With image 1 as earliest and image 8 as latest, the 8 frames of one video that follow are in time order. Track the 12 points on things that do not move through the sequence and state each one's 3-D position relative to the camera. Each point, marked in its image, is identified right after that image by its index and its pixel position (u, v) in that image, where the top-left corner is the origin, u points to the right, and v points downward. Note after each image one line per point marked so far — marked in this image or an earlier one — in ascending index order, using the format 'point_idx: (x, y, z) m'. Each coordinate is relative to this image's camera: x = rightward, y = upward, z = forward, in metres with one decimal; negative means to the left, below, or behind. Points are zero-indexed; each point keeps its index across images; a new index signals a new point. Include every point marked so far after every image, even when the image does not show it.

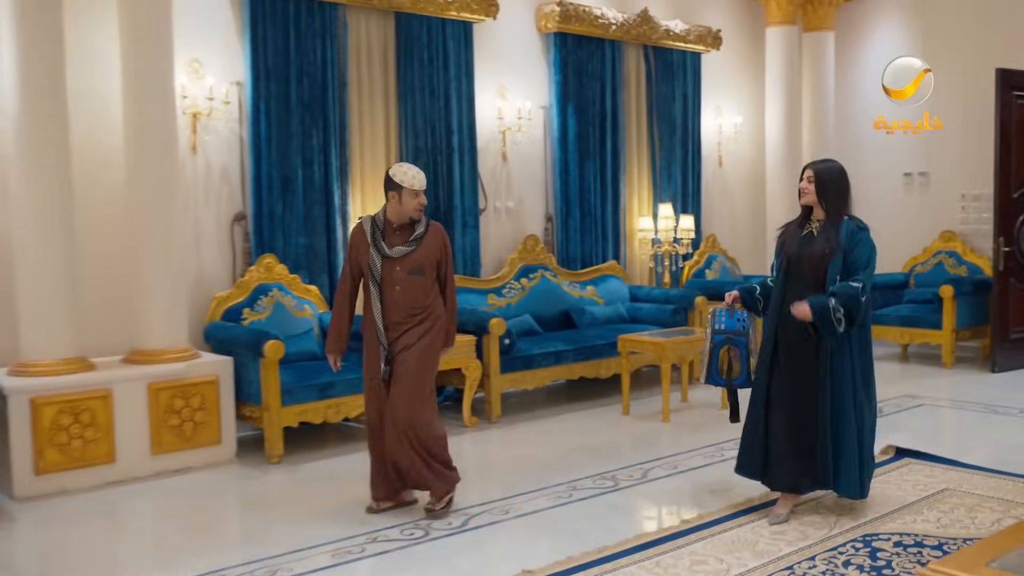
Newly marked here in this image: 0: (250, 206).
0: (-1.6, +0.5, +6.1) m
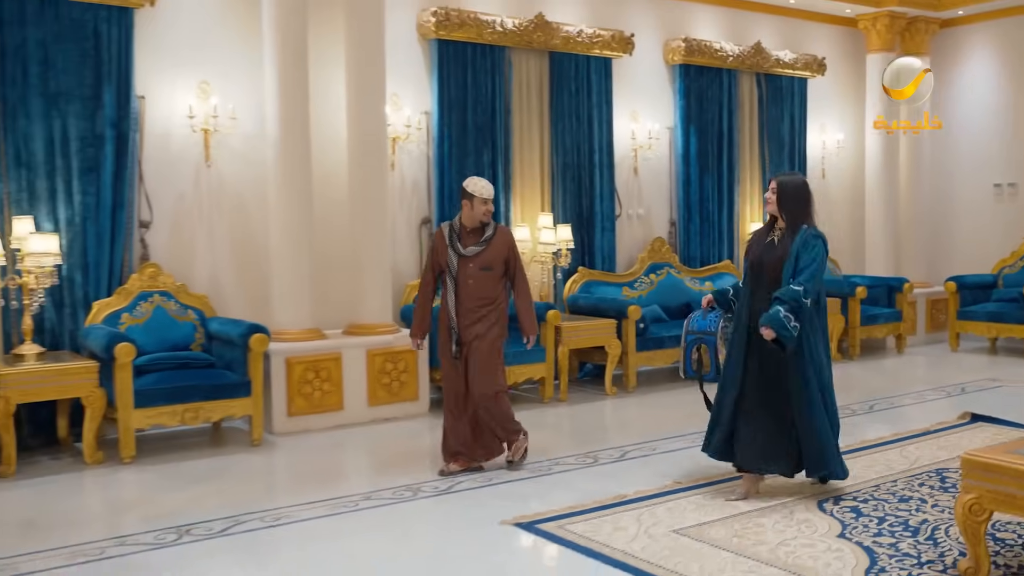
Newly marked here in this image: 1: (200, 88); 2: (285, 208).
0: (-0.6, +0.6, +7.6) m
1: (-2.1, +1.3, +6.6) m
2: (-1.5, +0.5, +6.6) m
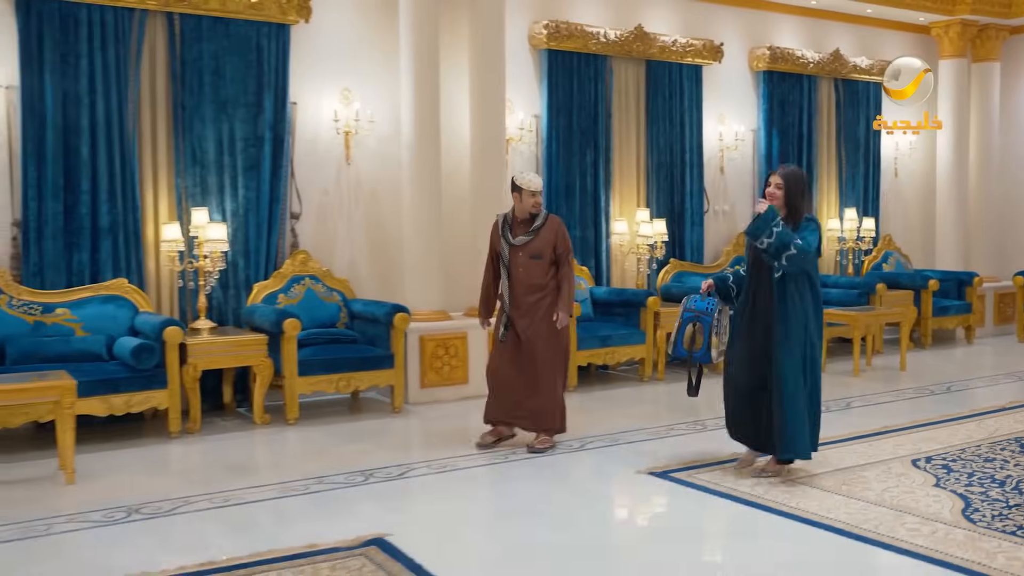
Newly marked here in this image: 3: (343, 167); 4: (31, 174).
0: (+0.3, +0.7, +8.3) m
1: (-1.3, +1.4, +7.4) m
2: (-0.7, +0.6, +7.3) m
3: (-1.3, +0.9, +7.4) m
4: (-3.0, +0.7, +6.2) m
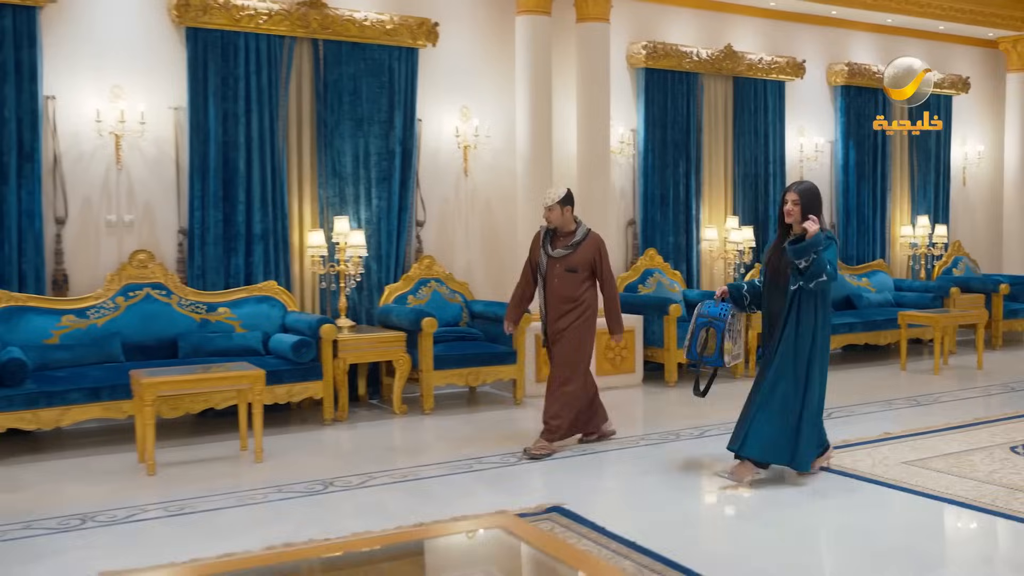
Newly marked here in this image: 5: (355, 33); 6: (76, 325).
0: (+1.1, +0.7, +8.9) m
1: (-0.4, +1.4, +8.0) m
2: (+0.2, +0.6, +7.9) m
3: (-0.4, +0.9, +8.1) m
4: (-2.2, +0.7, +6.9) m
5: (-1.1, +1.9, +7.4) m
6: (-2.8, -0.2, +6.4) m
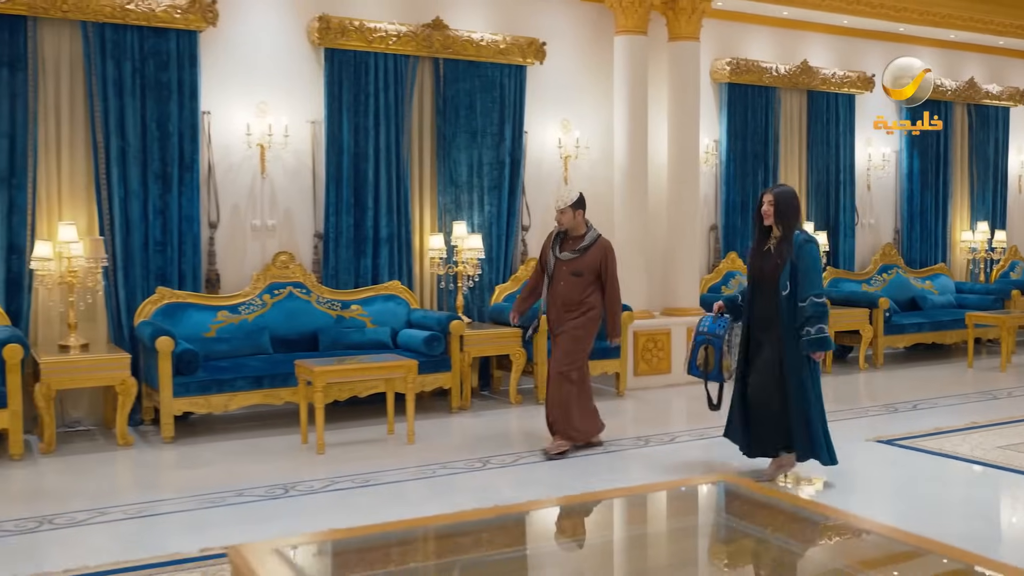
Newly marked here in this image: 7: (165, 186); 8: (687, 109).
0: (+2.0, +0.6, +9.5) m
1: (+0.4, +1.4, +8.6) m
2: (+1.0, +0.6, +8.5) m
3: (+0.4, +0.9, +8.7) m
4: (-1.3, +0.7, +7.5) m
5: (-0.3, +1.9, +8.0) m
6: (-2.0, -0.2, +7.1) m
7: (-2.4, +0.7, +7.0) m
8: (+1.5, +1.6, +8.7) m
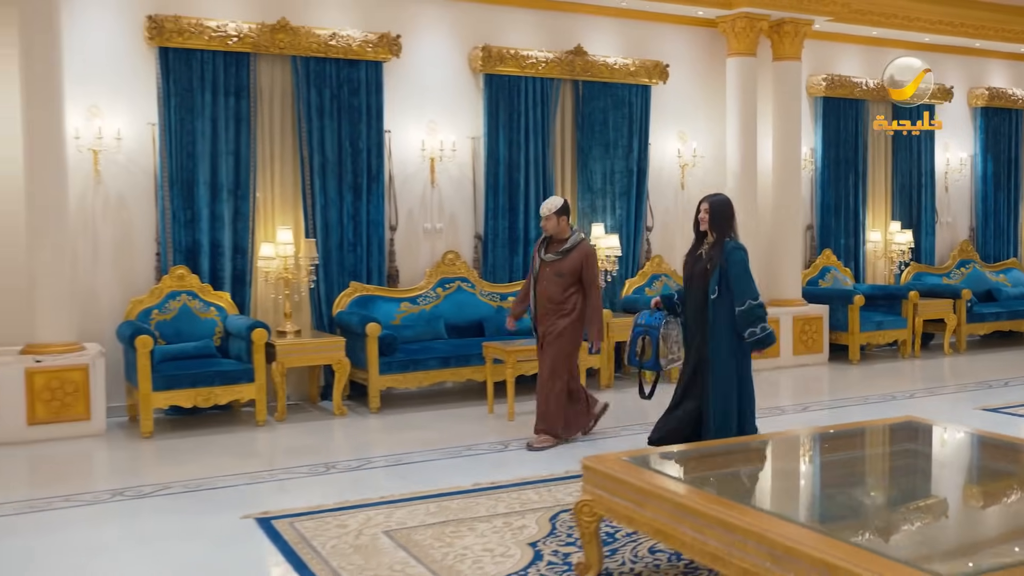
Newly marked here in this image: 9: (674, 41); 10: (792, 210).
0: (+3.2, +0.7, +10.5) m
1: (+1.6, +1.5, +9.7) m
2: (+2.2, +0.7, +9.6) m
3: (+1.6, +0.9, +9.8) m
4: (-0.2, +0.8, +8.7) m
5: (+0.9, +1.9, +9.1) m
6: (-0.8, -0.2, +8.2) m
7: (-1.3, +0.7, +8.1) m
8: (+2.7, +1.6, +9.8) m
9: (+1.6, +2.4, +9.6) m
10: (+2.8, +0.8, +9.8) m
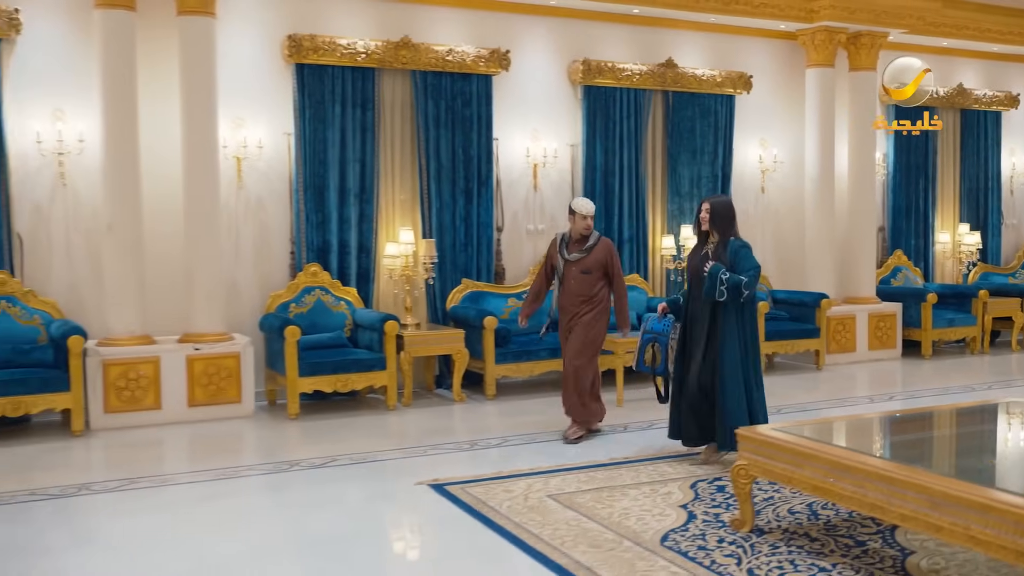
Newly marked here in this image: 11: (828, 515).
0: (+4.2, +0.7, +11.0) m
1: (+2.6, +1.5, +10.3) m
2: (+3.1, +0.7, +10.1) m
3: (+2.6, +1.0, +10.3) m
4: (+0.7, +0.8, +9.3) m
5: (+1.8, +2.0, +9.7) m
6: (+0.1, -0.2, +8.8) m
7: (-0.4, +0.8, +8.8) m
8: (+3.7, +1.6, +10.3) m
9: (+2.5, +2.4, +10.2) m
10: (+3.7, +0.8, +10.3) m
11: (+1.5, -1.1, +4.7) m
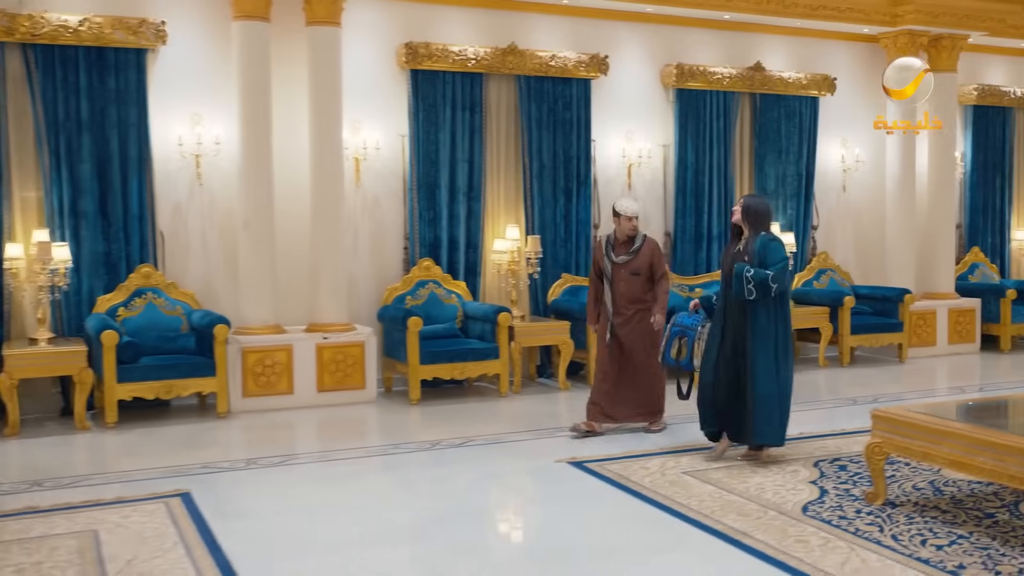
0: (+5.1, +0.8, +11.3) m
1: (+3.5, +1.5, +10.6) m
2: (+4.1, +0.7, +10.5) m
3: (+3.5, +1.0, +10.6) m
4: (+1.6, +0.8, +9.7) m
5: (+2.7, +2.0, +10.0) m
6: (+1.0, -0.1, +9.3) m
7: (+0.5, +0.8, +9.2) m
8: (+4.6, +1.7, +10.6) m
9: (+3.5, +2.5, +10.5) m
10: (+4.6, +0.8, +10.6) m
11: (+2.2, -1.0, +5.1) m
